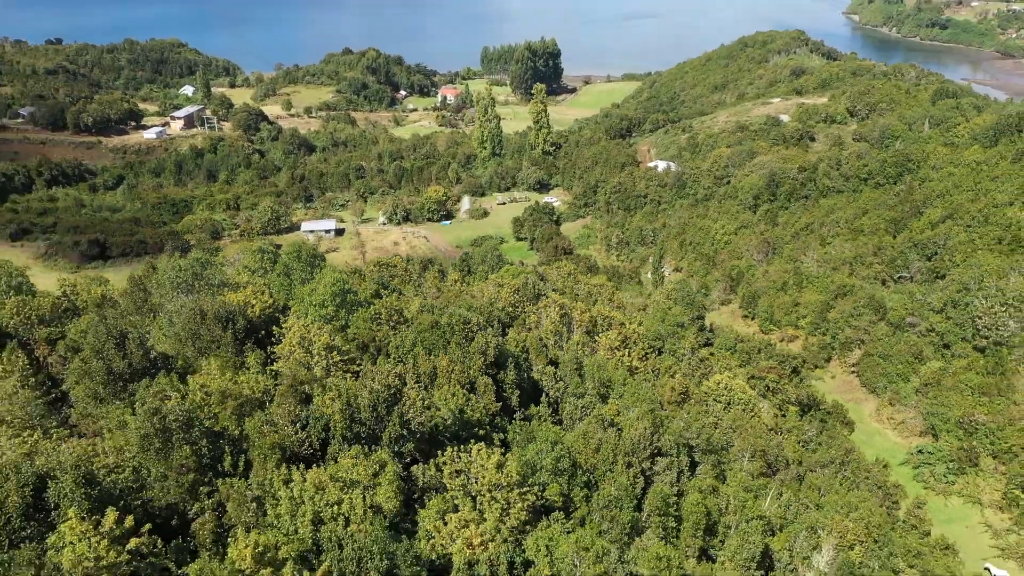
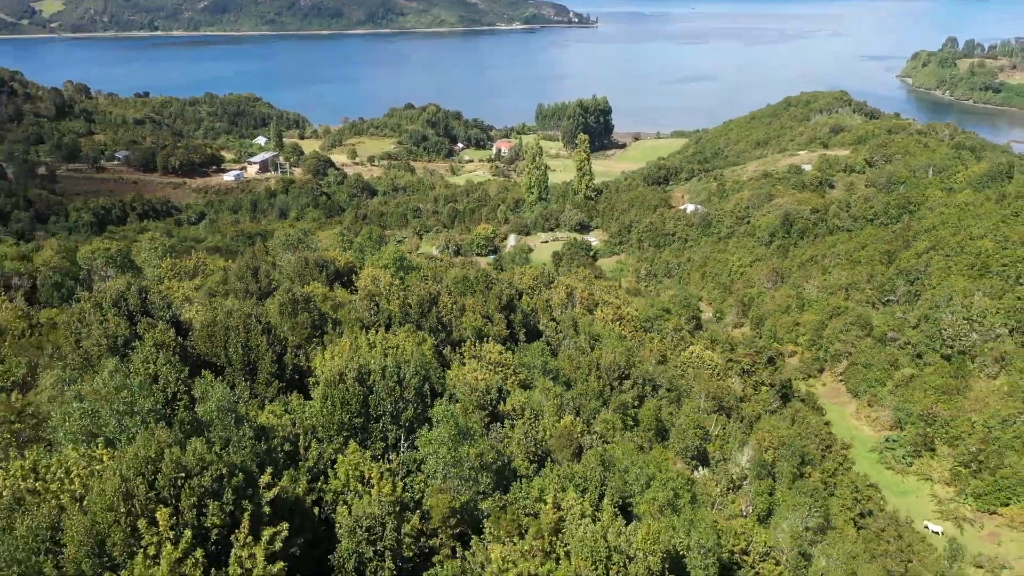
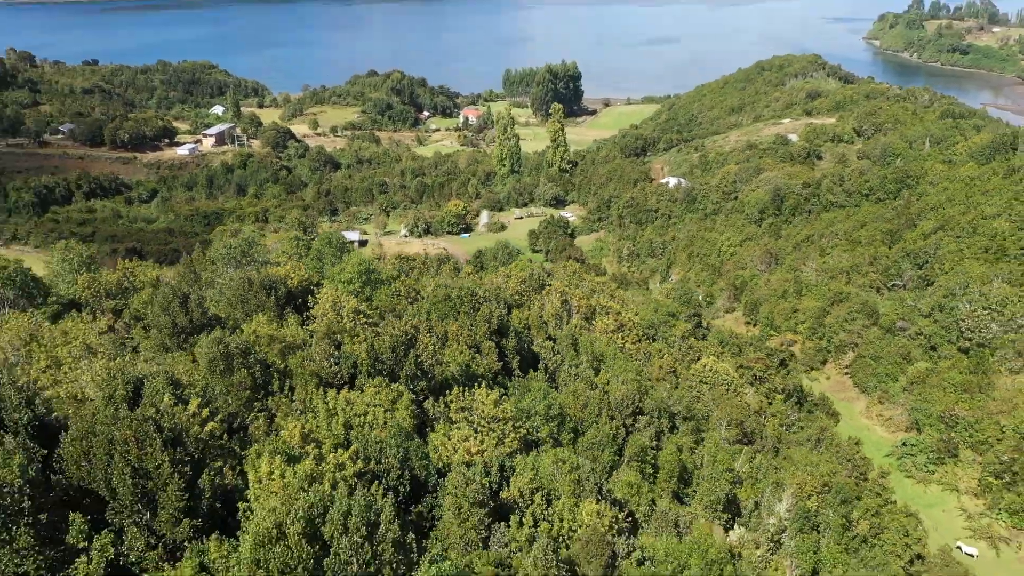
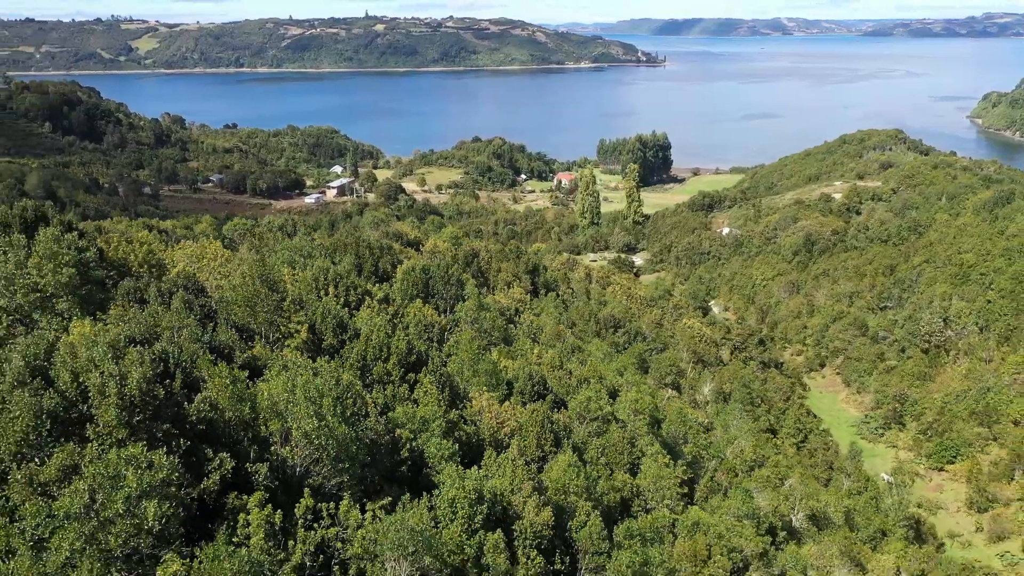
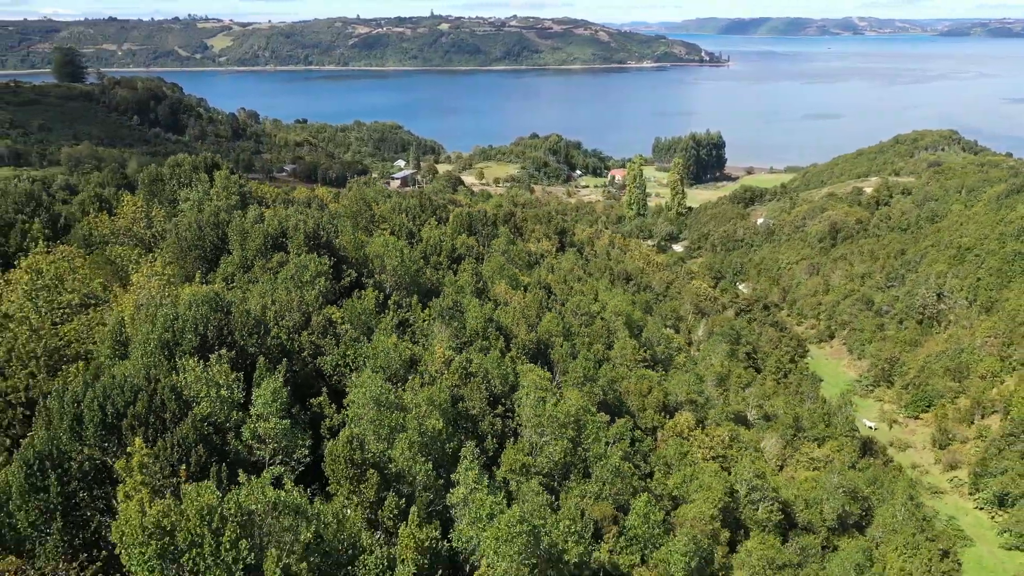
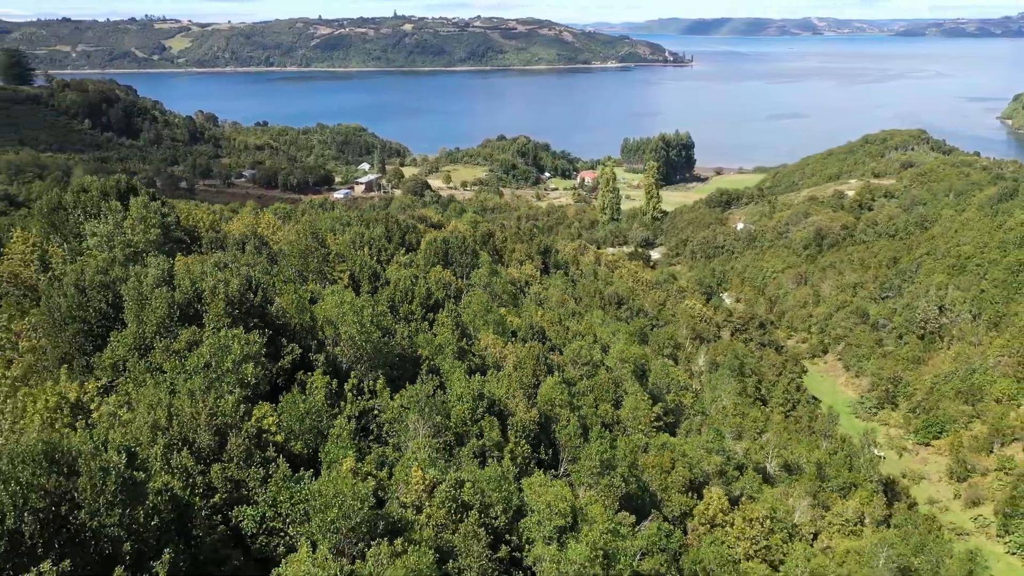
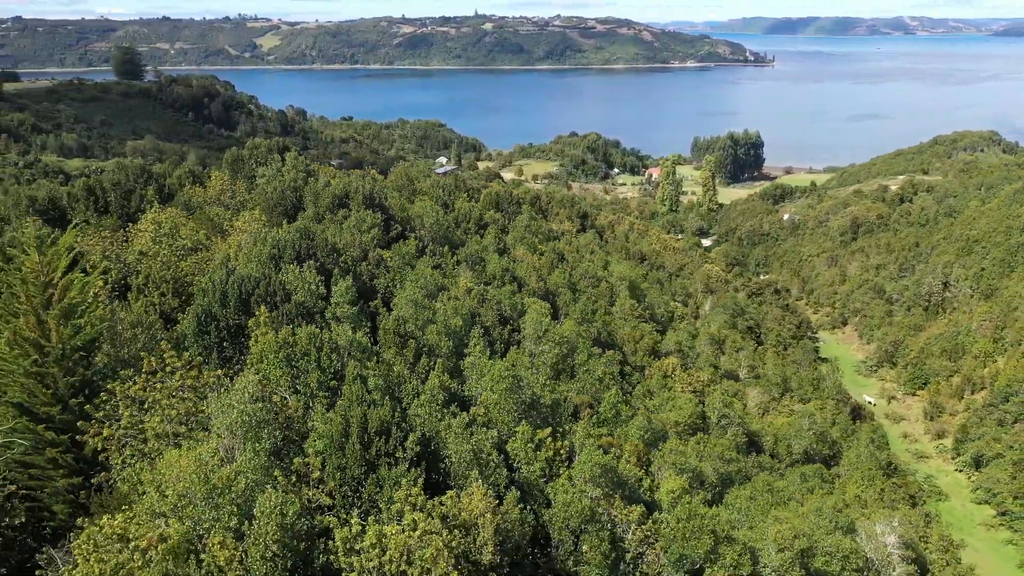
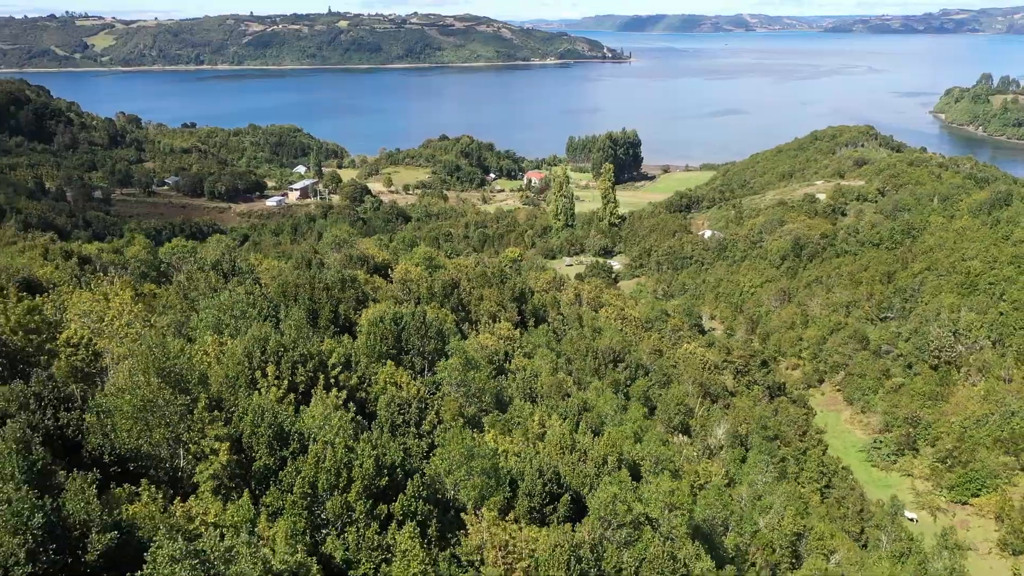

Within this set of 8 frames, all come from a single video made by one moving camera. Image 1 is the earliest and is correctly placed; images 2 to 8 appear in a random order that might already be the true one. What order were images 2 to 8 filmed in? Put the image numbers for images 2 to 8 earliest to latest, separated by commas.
3, 2, 8, 4, 6, 5, 7
